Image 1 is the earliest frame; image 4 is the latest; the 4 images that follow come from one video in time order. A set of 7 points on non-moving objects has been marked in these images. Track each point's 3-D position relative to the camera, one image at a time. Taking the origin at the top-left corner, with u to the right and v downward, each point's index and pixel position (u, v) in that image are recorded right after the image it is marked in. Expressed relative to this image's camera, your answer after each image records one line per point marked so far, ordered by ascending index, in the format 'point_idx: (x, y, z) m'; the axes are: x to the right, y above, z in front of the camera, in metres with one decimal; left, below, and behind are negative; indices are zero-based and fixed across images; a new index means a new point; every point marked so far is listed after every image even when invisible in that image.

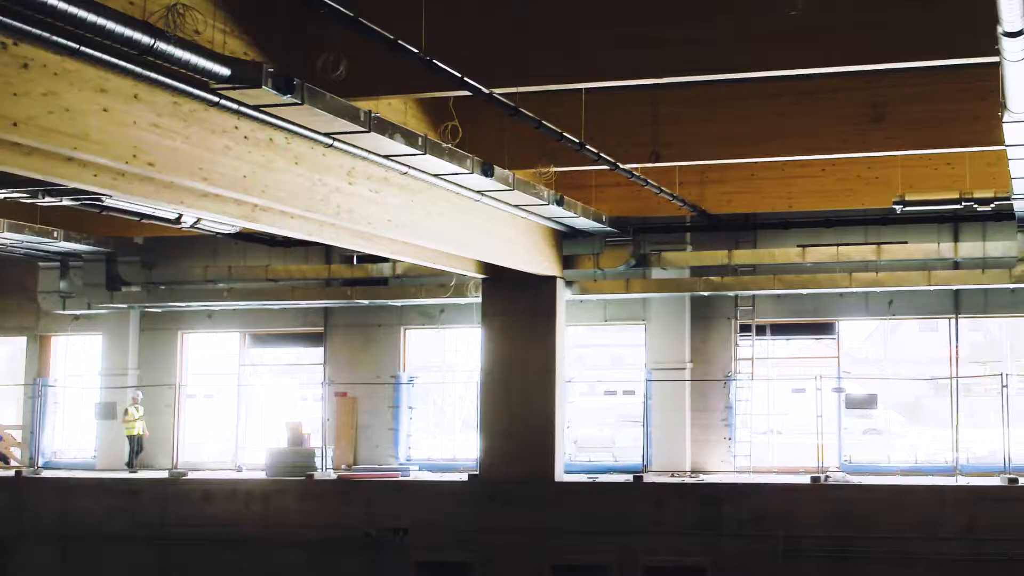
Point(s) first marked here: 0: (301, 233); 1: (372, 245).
0: (-2.1, +0.6, +10.2) m
1: (-1.6, +0.5, +11.5) m
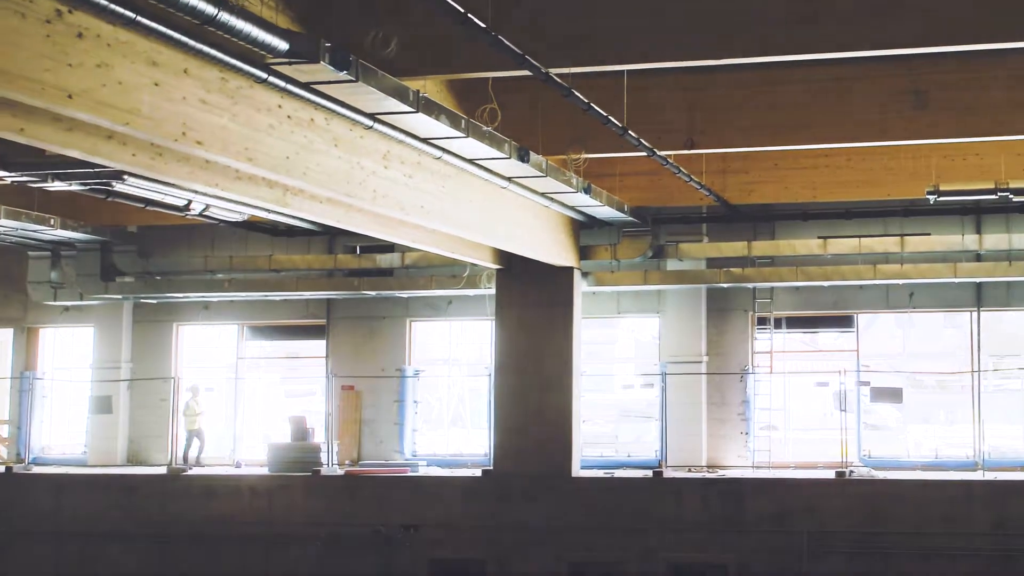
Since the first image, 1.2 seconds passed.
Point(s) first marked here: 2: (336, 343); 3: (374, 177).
0: (-1.8, +0.7, +9.8) m
1: (-1.3, +0.6, +11.1) m
2: (-3.2, -1.0, +18.4) m
3: (-1.2, +1.0, +9.0) m
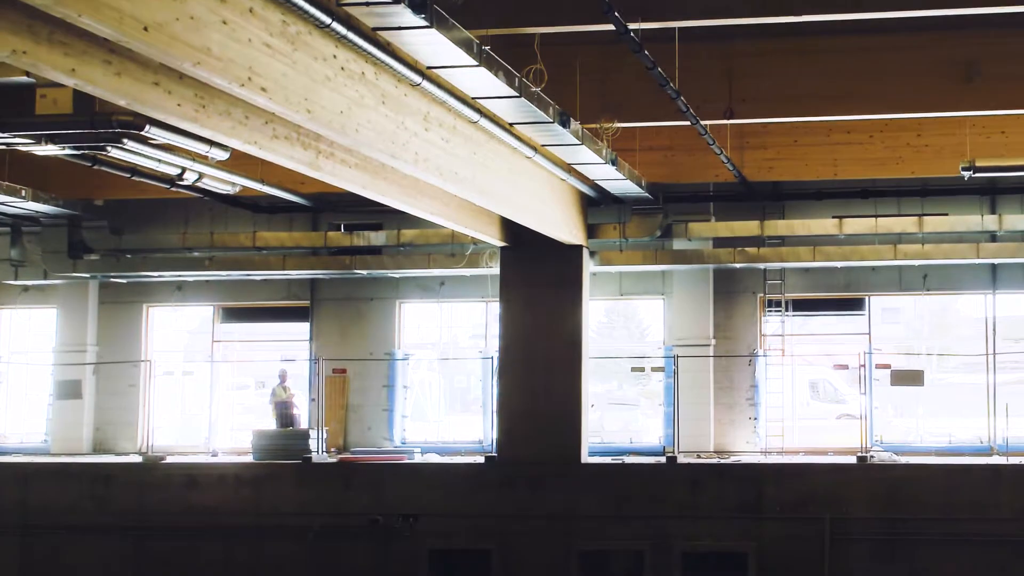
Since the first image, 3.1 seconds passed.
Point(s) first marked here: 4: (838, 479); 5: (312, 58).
0: (-1.4, +0.9, +9.1) m
1: (-1.0, +0.9, +10.5) m
2: (-3.3, -0.6, +17.7) m
3: (-0.8, +1.2, +8.3) m
4: (+4.0, -2.4, +12.7) m
5: (-1.3, +1.4, +6.4) m
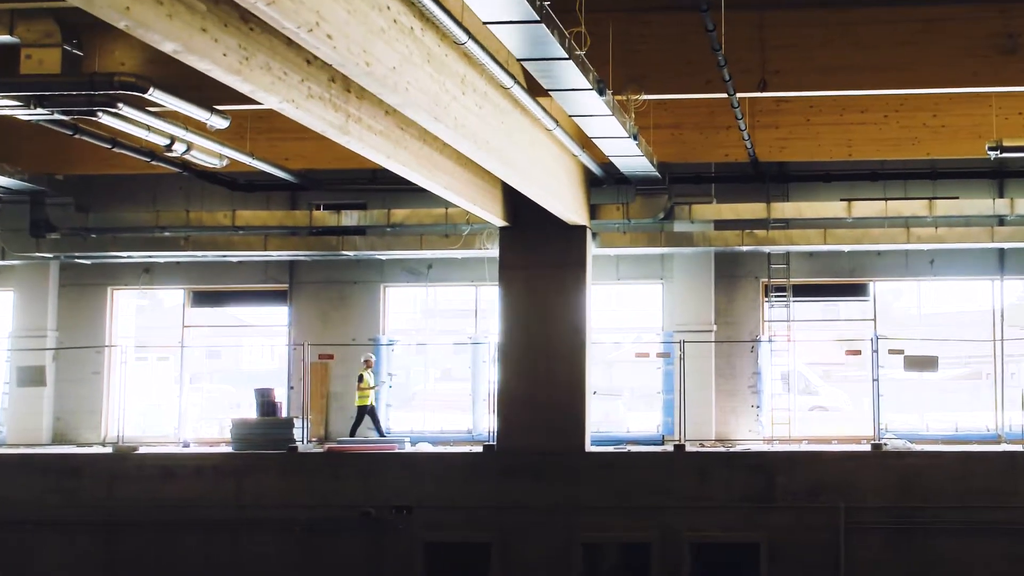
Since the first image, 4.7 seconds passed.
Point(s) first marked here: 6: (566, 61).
0: (-1.1, +1.1, +8.4) m
1: (-0.8, +1.1, +9.8) m
2: (-3.5, -0.3, +16.9) m
3: (-0.4, +1.4, +7.6) m
4: (+4.1, -2.2, +12.4) m
5: (-0.8, +1.6, +5.8) m
6: (+0.4, +1.7, +7.5) m
